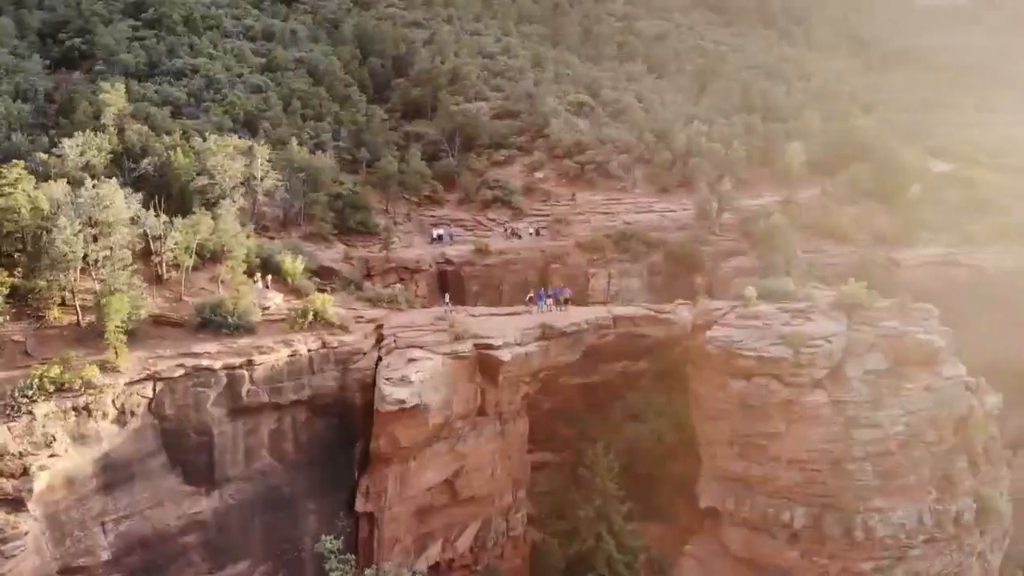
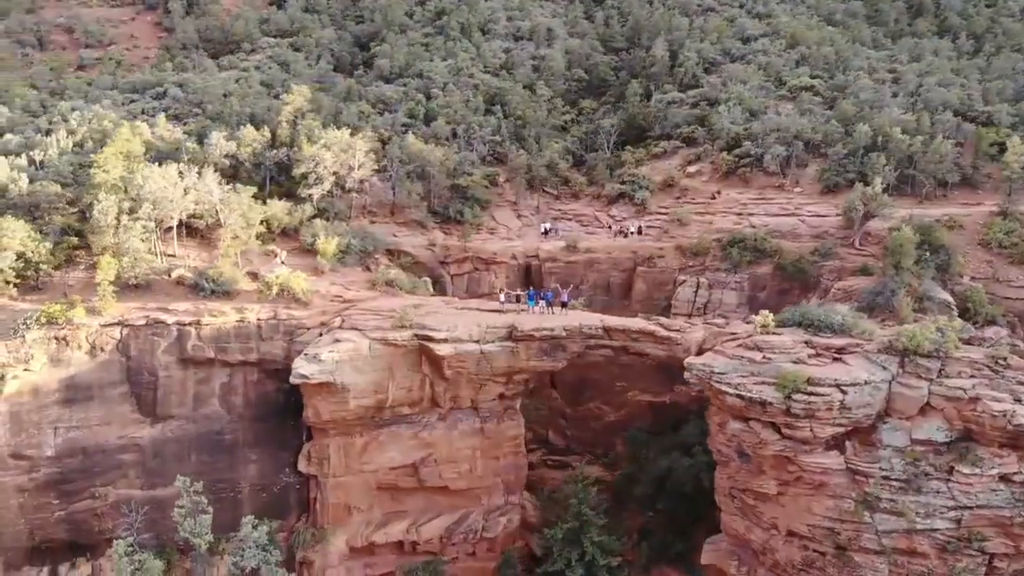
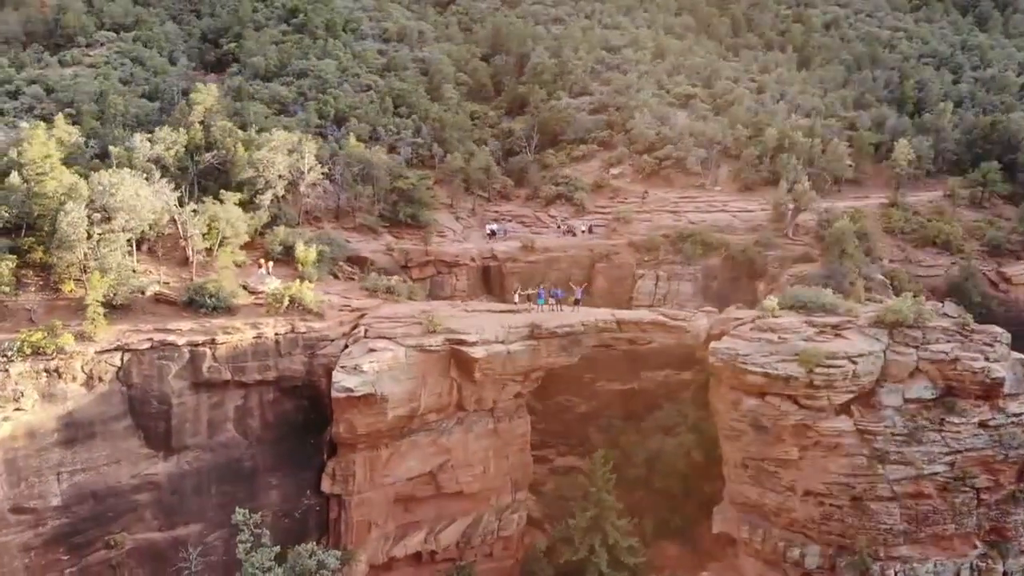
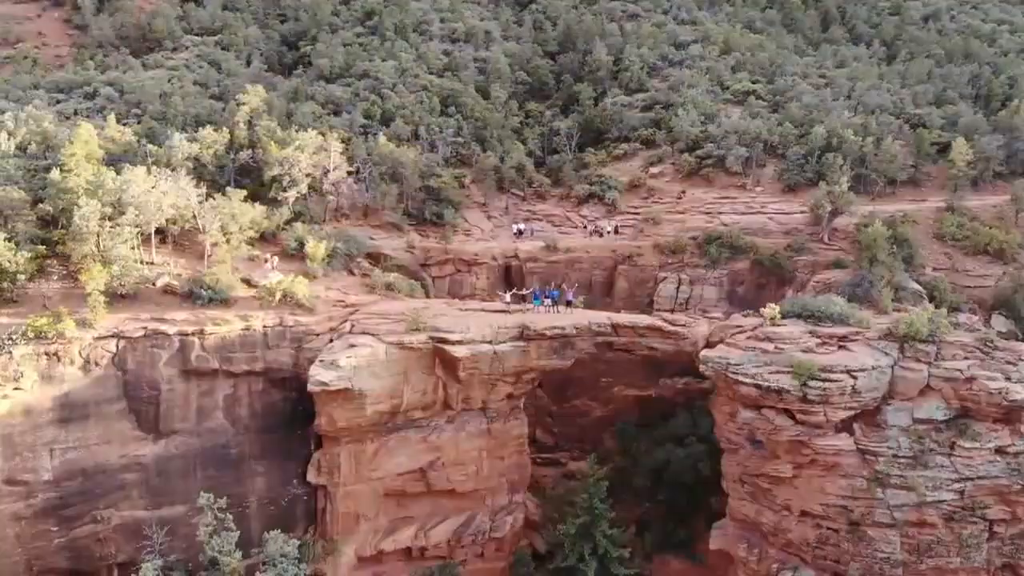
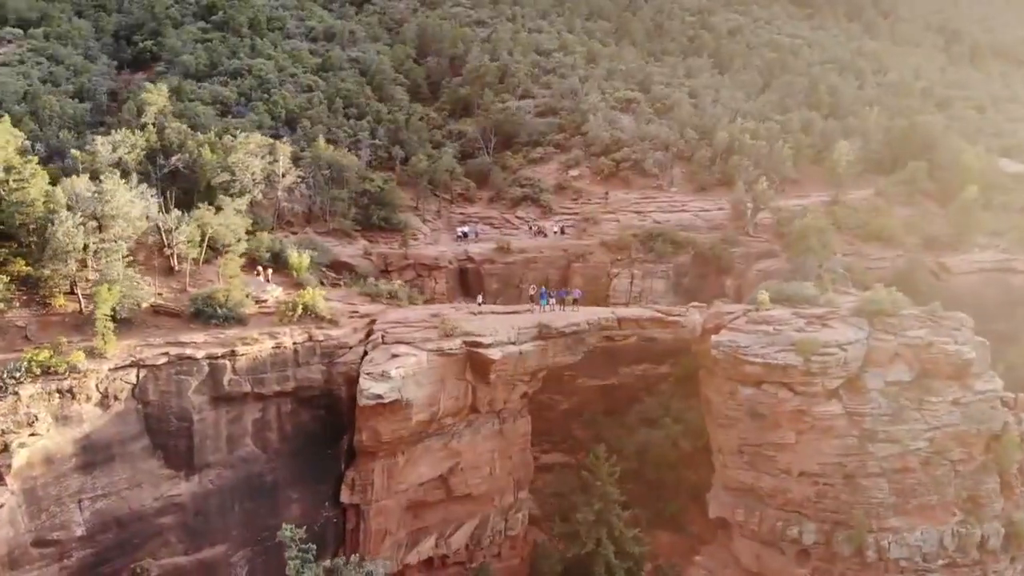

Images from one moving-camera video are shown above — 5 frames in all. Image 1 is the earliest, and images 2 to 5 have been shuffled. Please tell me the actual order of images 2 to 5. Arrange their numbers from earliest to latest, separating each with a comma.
5, 3, 4, 2
